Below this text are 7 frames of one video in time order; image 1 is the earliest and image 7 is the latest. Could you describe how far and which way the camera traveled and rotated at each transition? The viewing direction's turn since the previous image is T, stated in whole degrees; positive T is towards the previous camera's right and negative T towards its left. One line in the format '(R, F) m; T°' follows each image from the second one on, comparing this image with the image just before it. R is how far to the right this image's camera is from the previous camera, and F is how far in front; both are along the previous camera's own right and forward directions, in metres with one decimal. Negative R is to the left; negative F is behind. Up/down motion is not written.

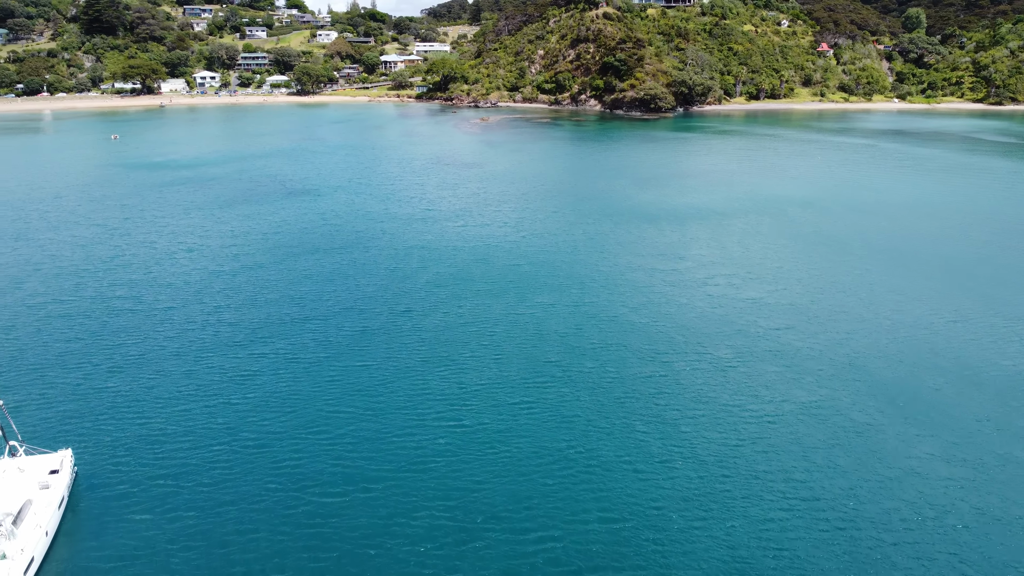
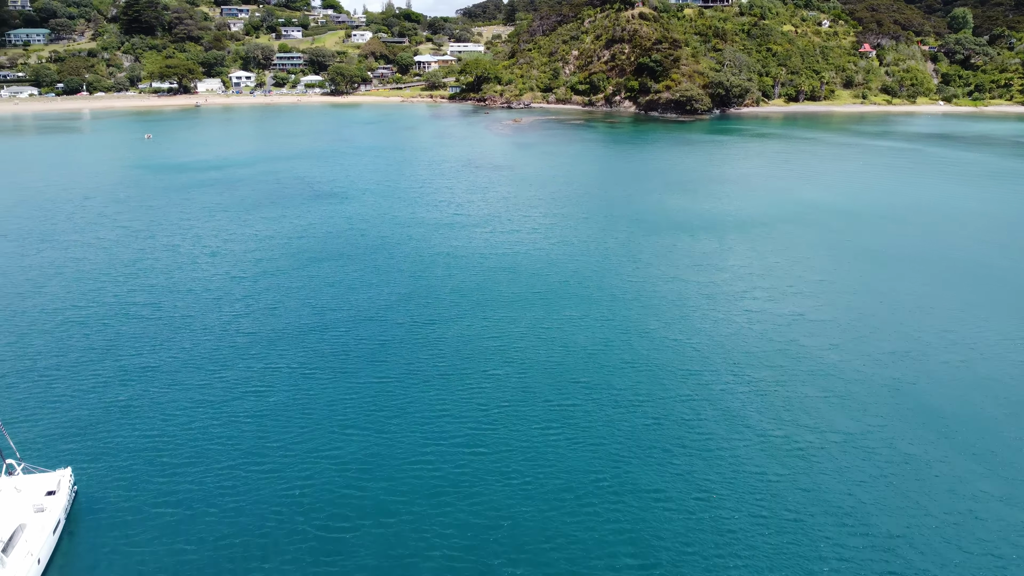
(+0.2, +1.3) m; -2°
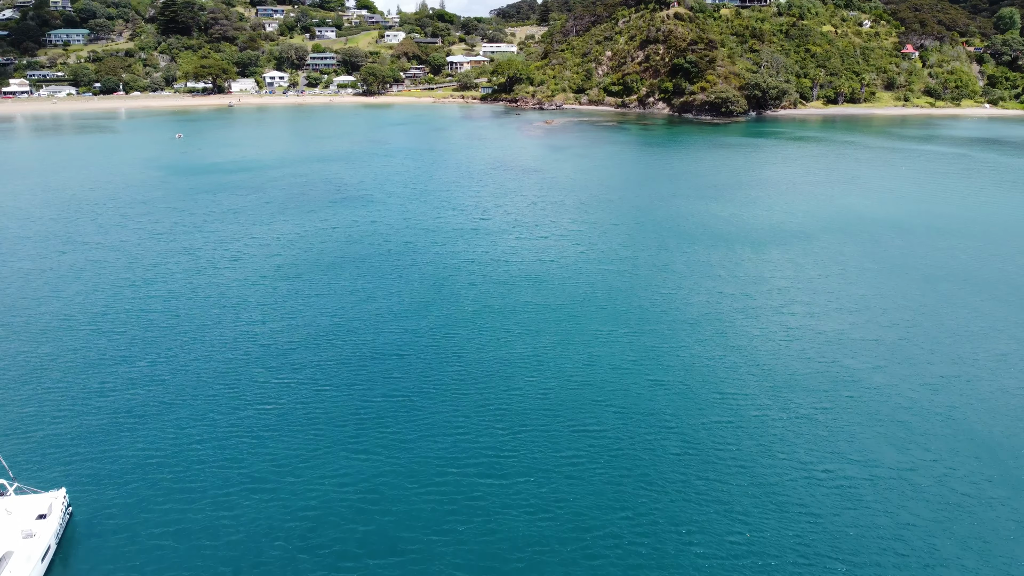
(+0.2, +1.3) m; -2°
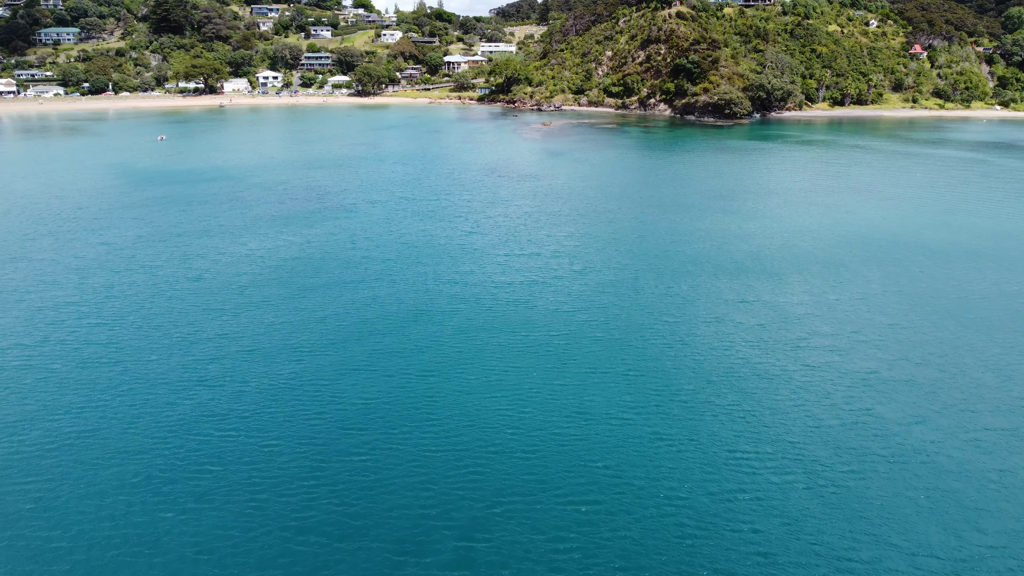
(+0.5, +3.3) m; 0°
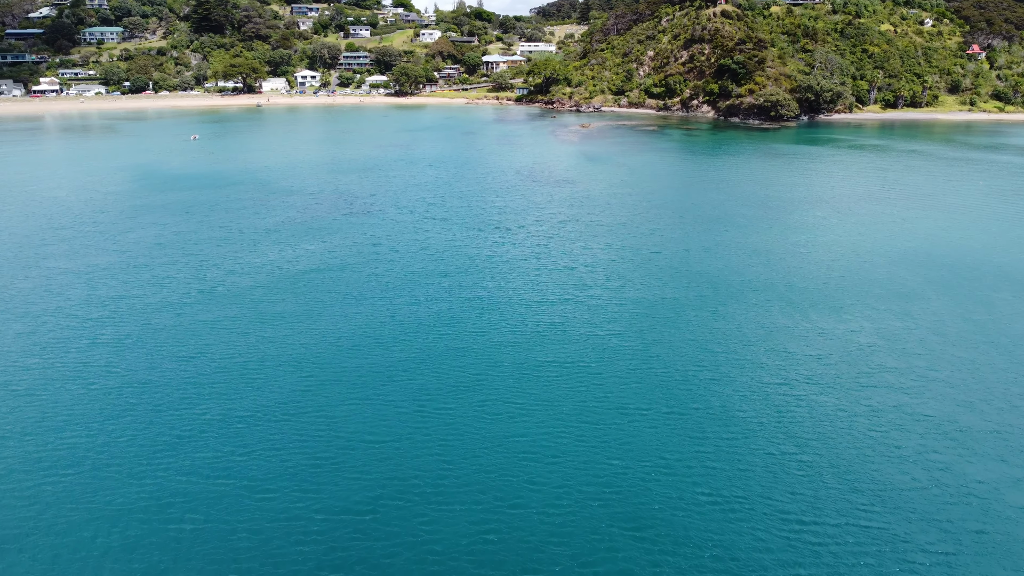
(+0.2, +2.5) m; -3°
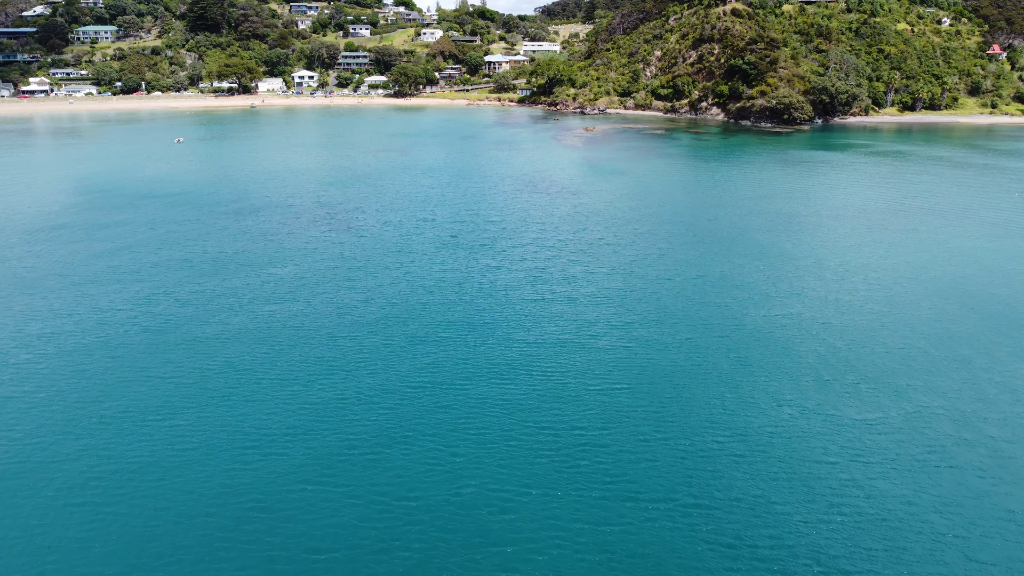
(+0.5, +4.3) m; 0°
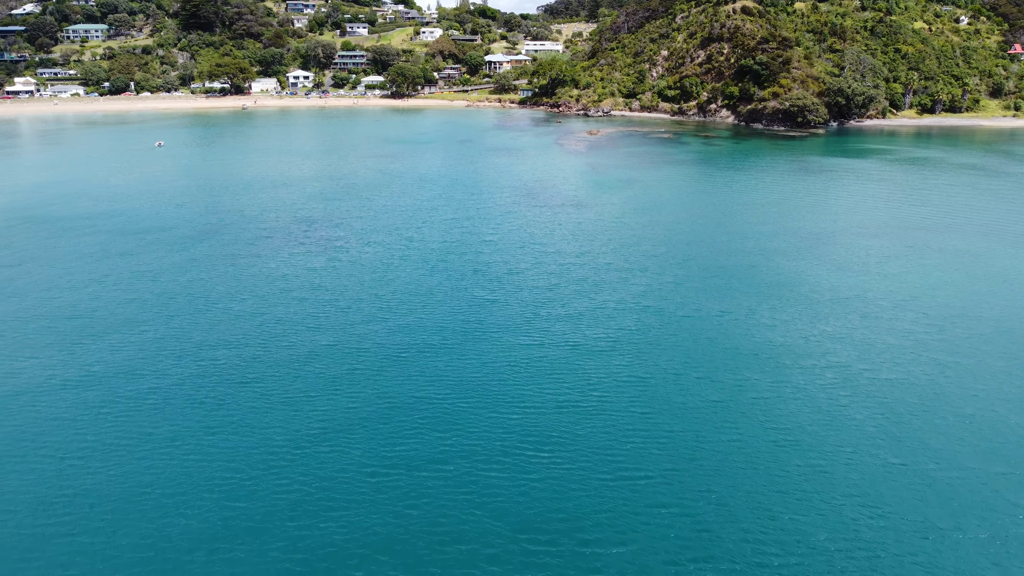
(+0.3, +4.8) m; 0°
